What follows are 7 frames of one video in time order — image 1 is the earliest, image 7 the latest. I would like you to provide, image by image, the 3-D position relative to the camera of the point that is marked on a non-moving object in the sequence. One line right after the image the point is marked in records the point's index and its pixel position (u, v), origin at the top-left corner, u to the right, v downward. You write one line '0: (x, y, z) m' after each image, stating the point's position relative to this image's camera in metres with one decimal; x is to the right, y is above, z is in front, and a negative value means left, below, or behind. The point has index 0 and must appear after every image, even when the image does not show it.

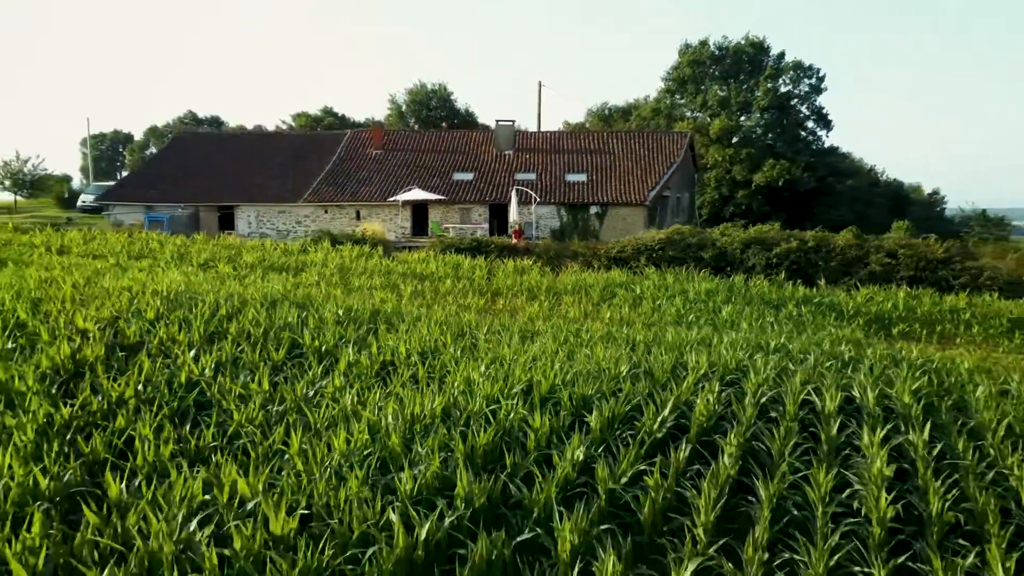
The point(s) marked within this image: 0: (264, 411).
0: (-1.2, -0.6, +3.4) m
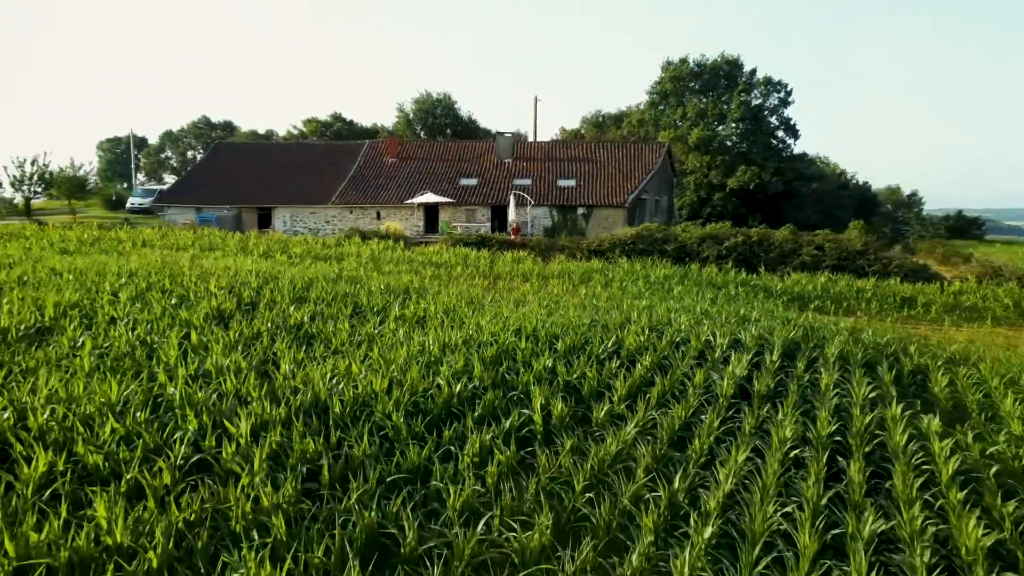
0: (-1.3, -0.4, +5.3) m
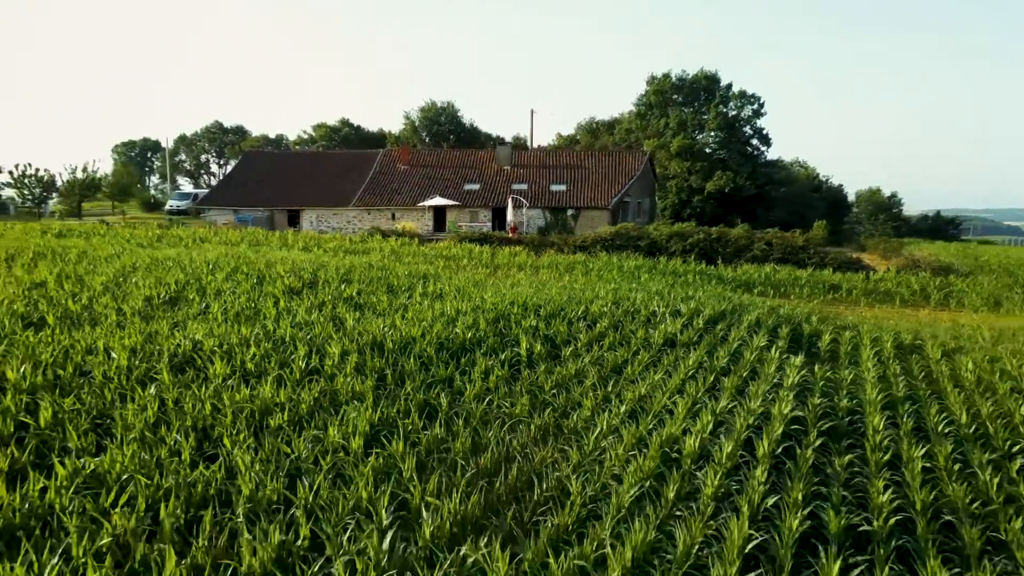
0: (-1.3, -0.2, +7.2) m
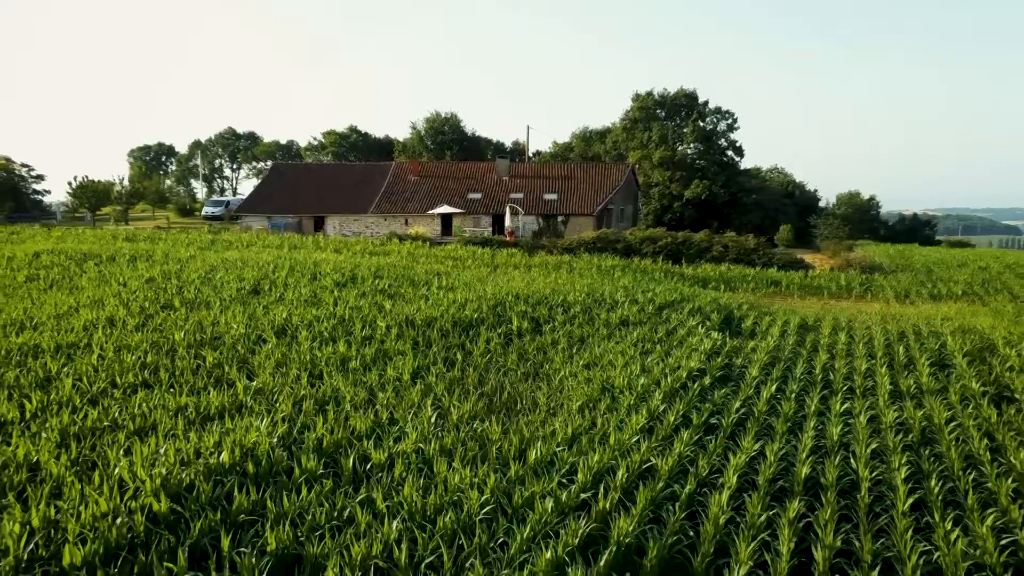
0: (-1.4, -0.1, +9.5) m
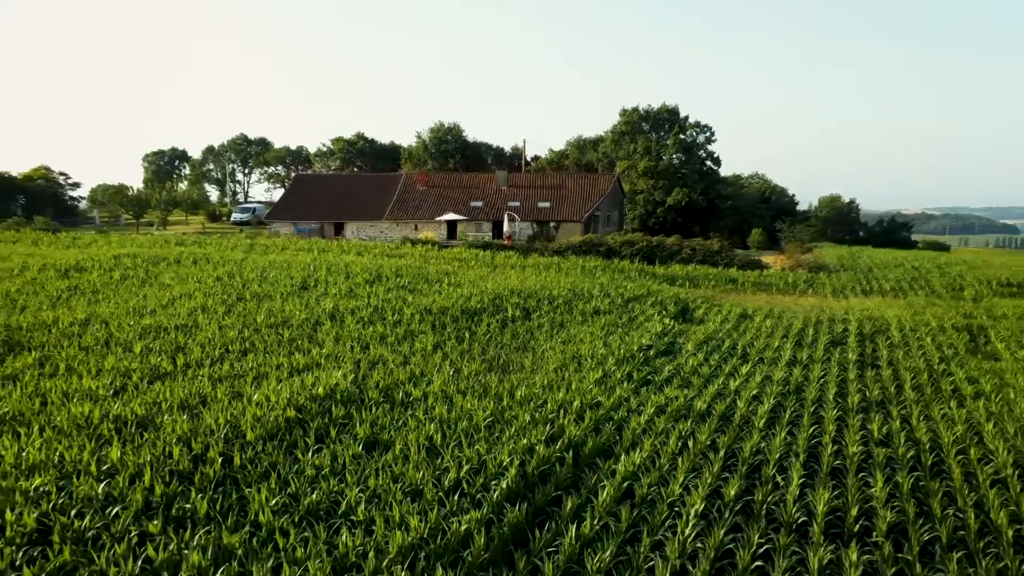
0: (-1.5, 0.0, +11.9) m
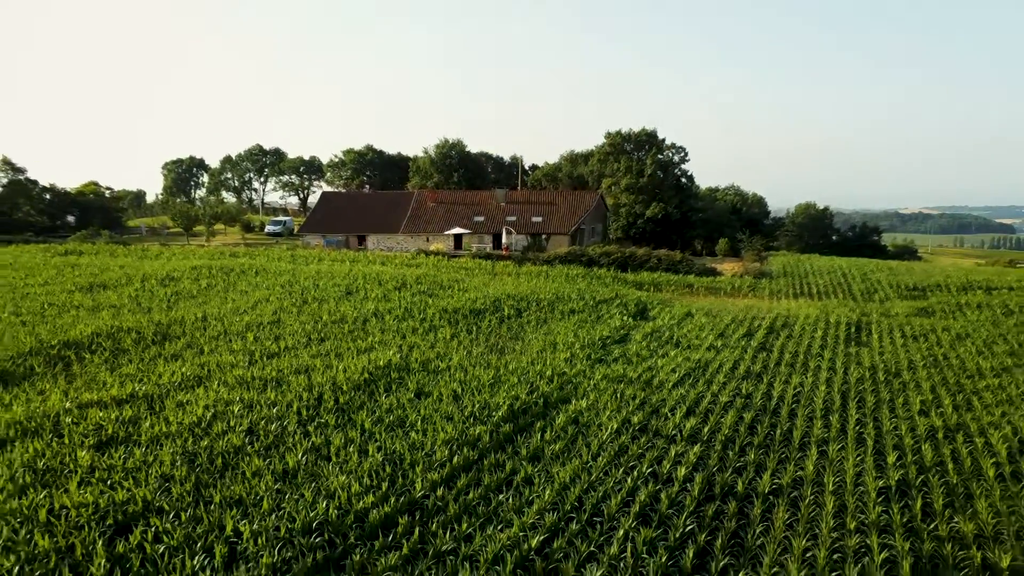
0: (-1.5, -0.2, +15.3) m
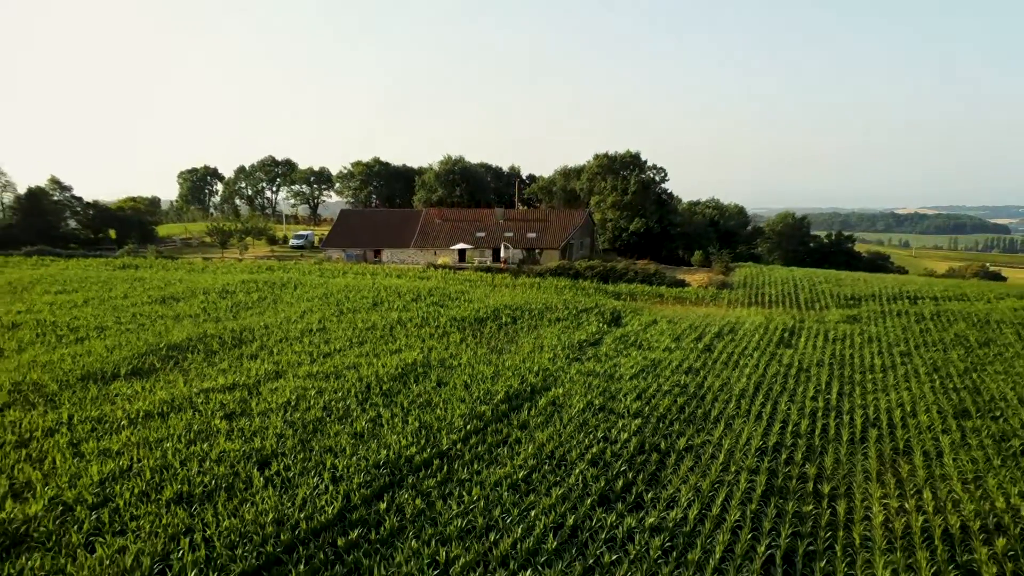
0: (-1.6, -0.5, +18.6) m
